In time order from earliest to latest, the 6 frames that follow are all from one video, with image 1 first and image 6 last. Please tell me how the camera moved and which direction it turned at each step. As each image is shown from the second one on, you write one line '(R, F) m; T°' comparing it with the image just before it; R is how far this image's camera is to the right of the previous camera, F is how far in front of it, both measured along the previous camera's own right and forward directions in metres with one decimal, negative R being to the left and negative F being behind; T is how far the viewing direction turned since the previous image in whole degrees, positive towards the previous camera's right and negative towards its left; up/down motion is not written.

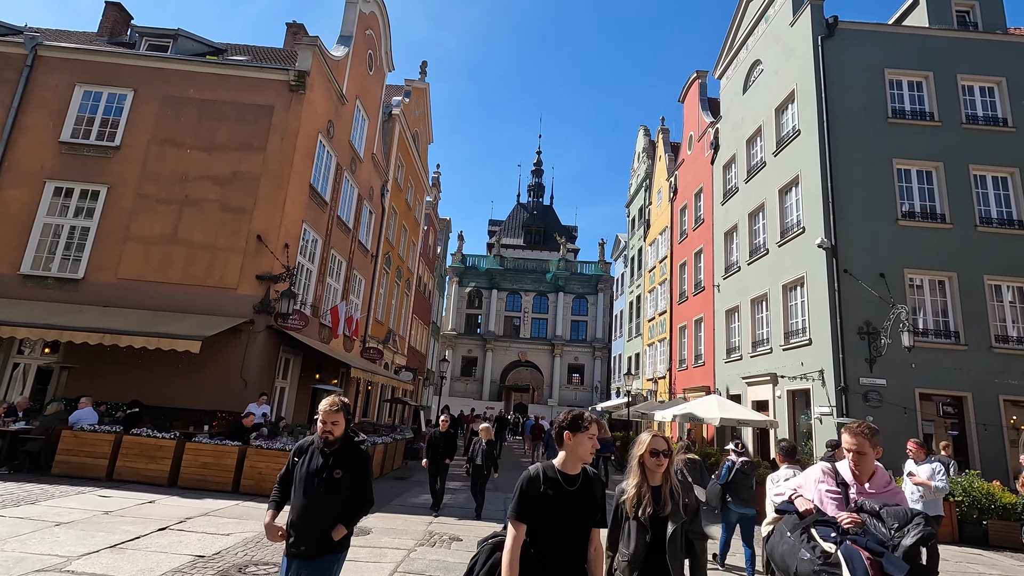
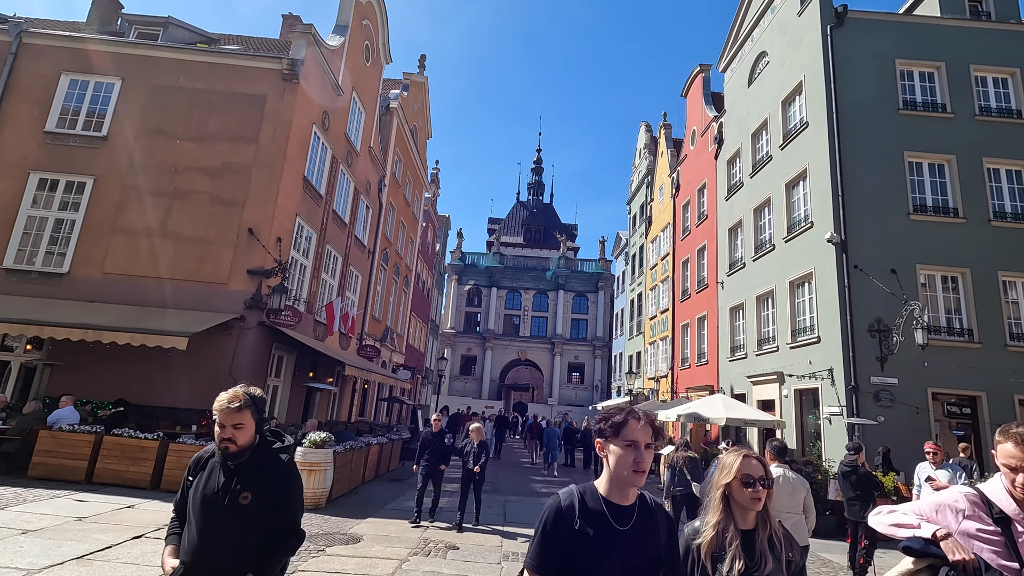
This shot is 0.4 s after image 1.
(0.0, +0.5) m; 0°
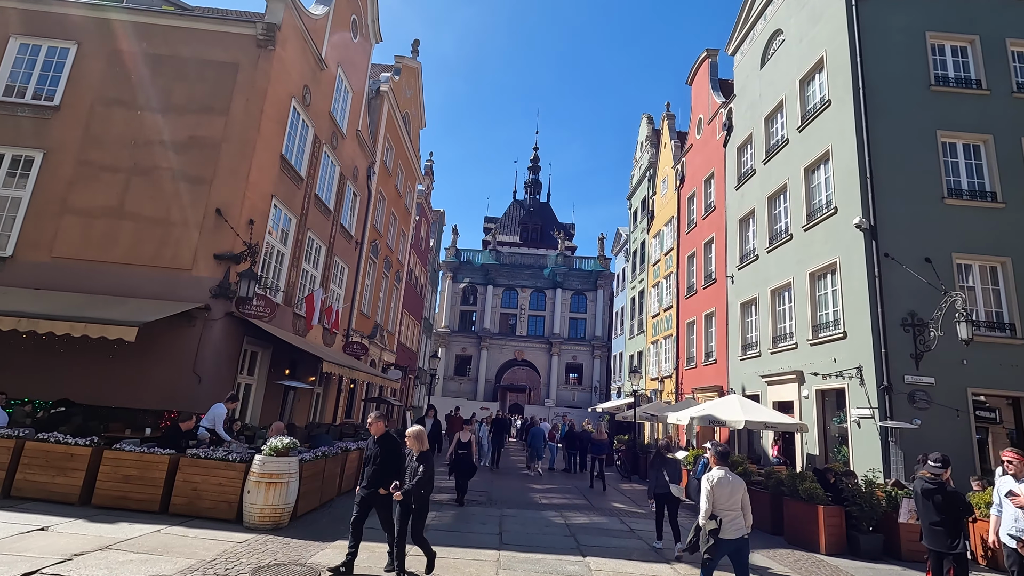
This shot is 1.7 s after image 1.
(0.0, +1.4) m; 0°
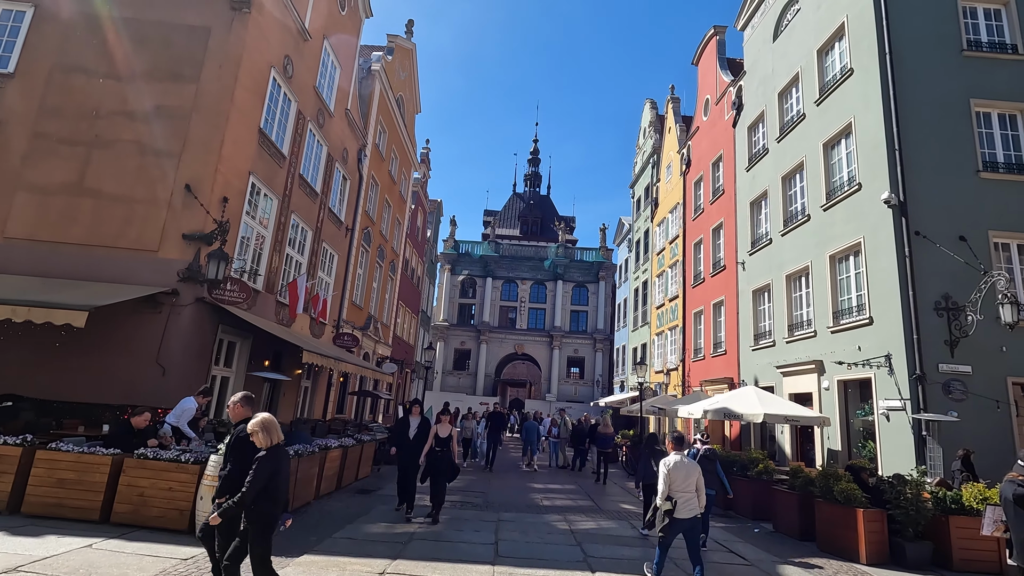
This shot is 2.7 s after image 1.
(+0.1, +1.1) m; 0°
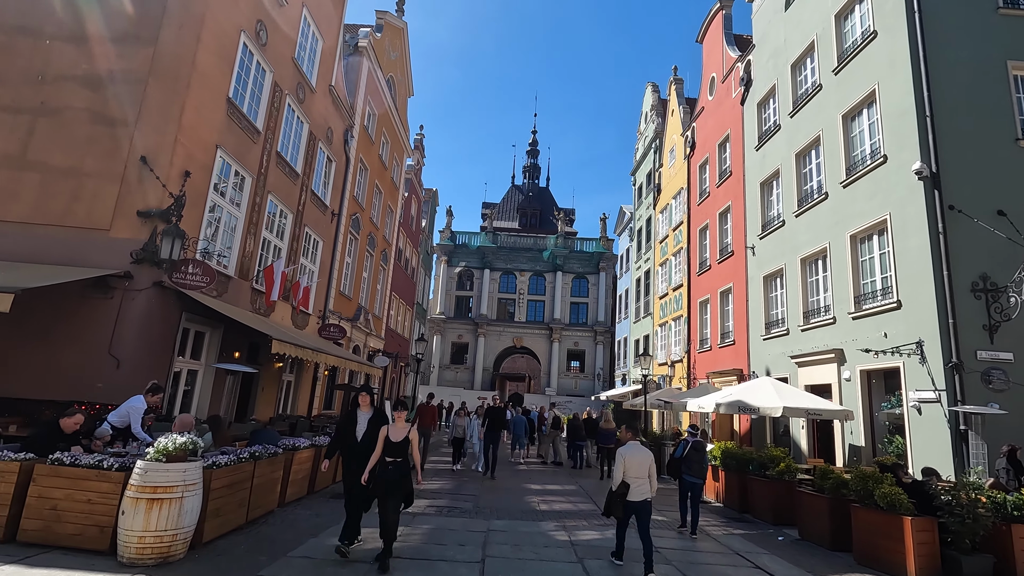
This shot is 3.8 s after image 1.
(+0.1, +1.1) m; 0°
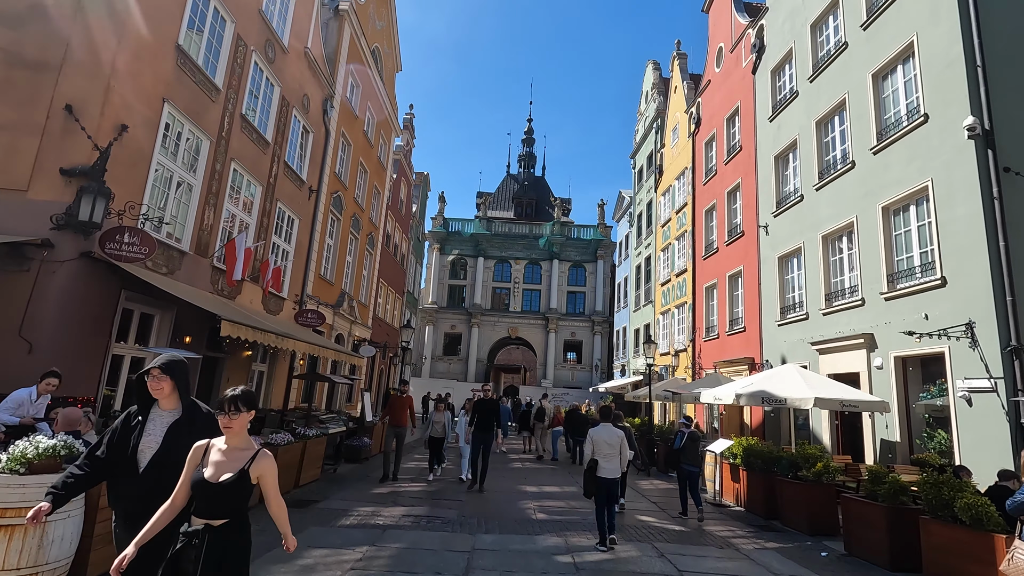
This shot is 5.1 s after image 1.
(+0.1, +1.5) m; 0°
